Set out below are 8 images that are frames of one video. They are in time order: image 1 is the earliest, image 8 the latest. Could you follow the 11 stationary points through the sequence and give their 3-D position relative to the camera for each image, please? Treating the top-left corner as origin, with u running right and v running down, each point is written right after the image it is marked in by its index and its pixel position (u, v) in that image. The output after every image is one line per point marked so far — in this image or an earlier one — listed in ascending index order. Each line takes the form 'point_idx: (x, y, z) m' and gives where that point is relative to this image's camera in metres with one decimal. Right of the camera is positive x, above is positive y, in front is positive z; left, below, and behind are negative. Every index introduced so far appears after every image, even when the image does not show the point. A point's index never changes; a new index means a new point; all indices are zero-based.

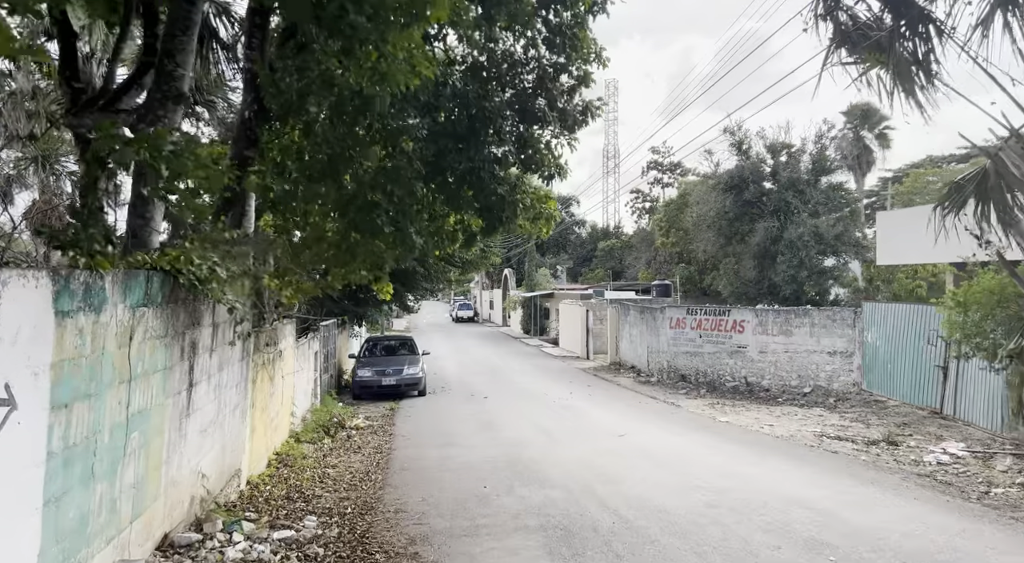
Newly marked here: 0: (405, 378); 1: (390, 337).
0: (-2.4, -2.2, +15.0) m
1: (-3.0, -1.4, +17.0) m
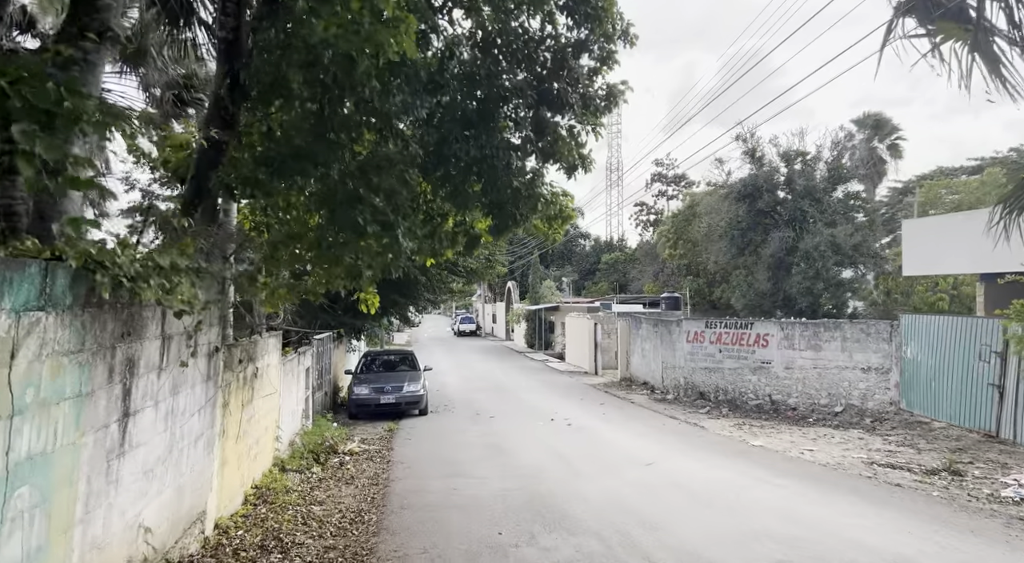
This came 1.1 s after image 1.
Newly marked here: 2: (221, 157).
0: (-2.2, -2.4, +13.9) m
1: (-2.9, -1.7, +15.9) m
2: (-2.6, +1.1, +6.1) m
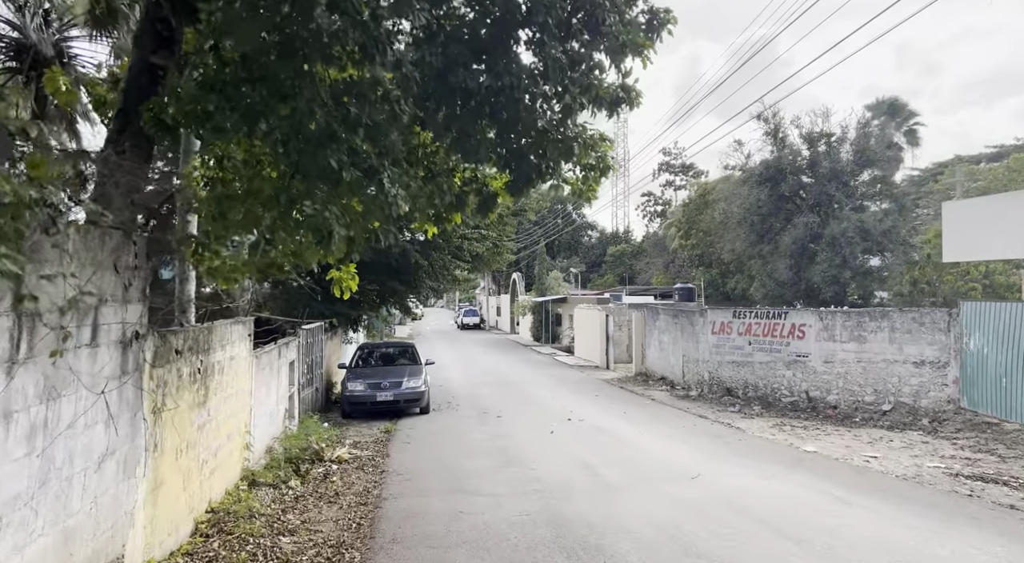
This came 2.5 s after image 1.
0: (-2.0, -2.1, +12.5) m
1: (-2.6, -1.3, +14.5) m
2: (-2.5, +1.3, +4.7) m
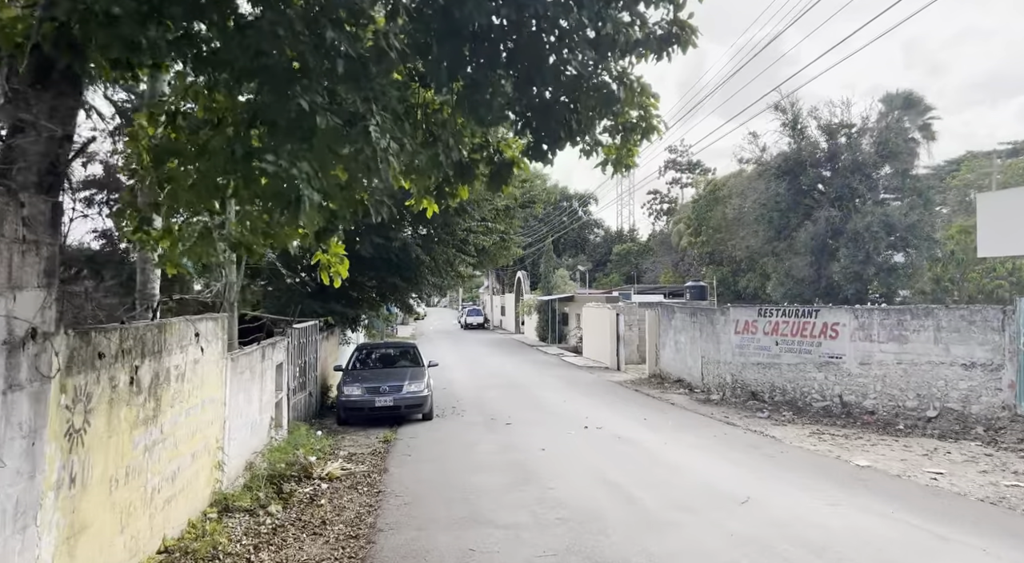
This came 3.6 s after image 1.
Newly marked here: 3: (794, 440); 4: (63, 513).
0: (-1.8, -2.0, +11.5) m
1: (-2.5, -1.3, +13.5) m
2: (-2.3, +1.4, +3.7) m
3: (+4.1, -2.3, +9.9) m
4: (-2.1, -1.1, +3.2) m
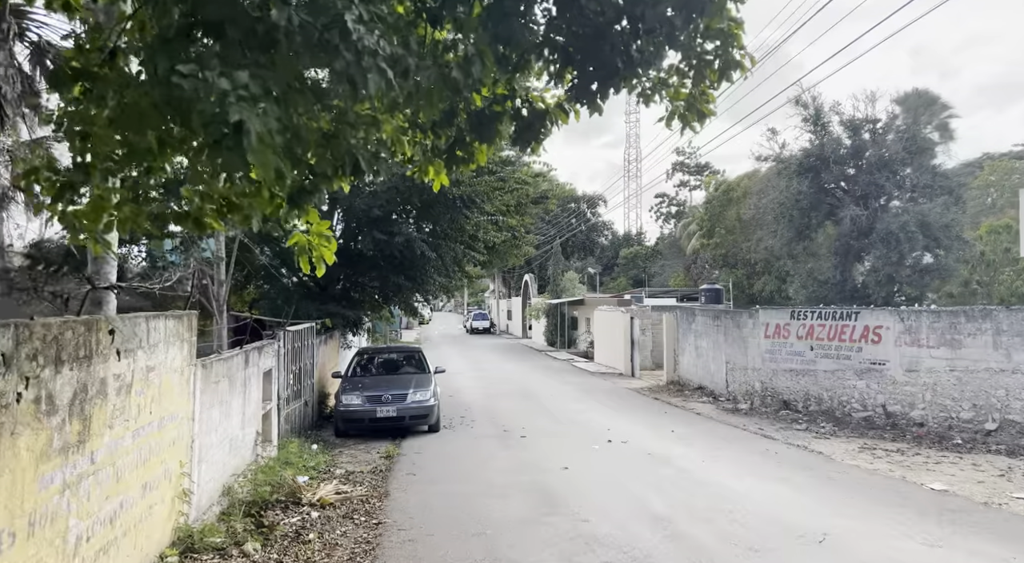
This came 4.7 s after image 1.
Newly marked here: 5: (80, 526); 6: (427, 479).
0: (-1.6, -2.0, +10.5) m
1: (-2.2, -1.2, +12.5) m
2: (-2.1, +1.5, +2.7) m
3: (+4.3, -2.3, +8.8) m
4: (-1.9, -1.0, +2.2) m
5: (-2.1, -1.2, +3.2) m
6: (-0.9, -2.1, +7.4) m
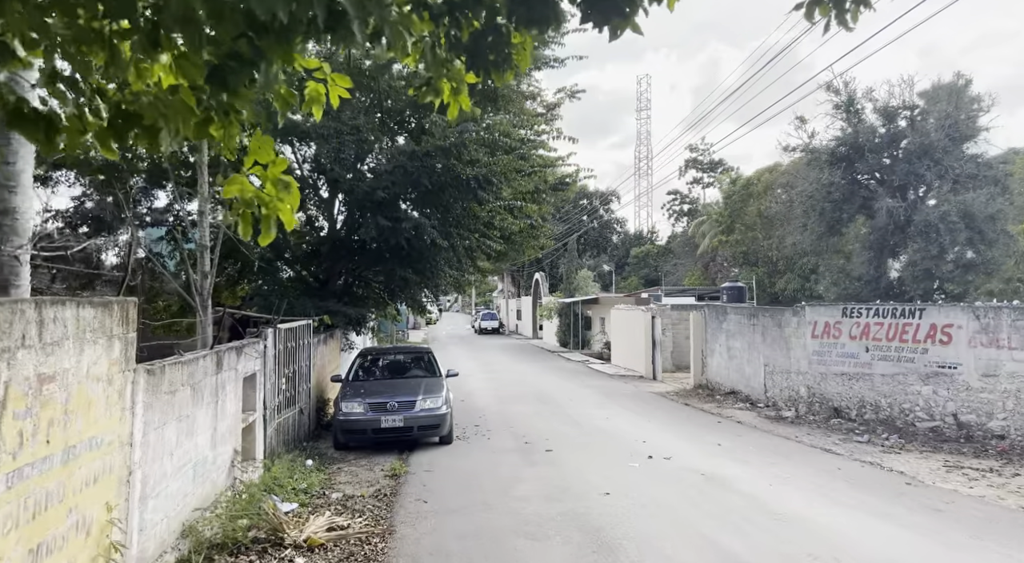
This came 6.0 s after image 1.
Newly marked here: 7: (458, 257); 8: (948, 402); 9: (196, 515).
0: (-1.3, -1.8, +9.2) m
1: (-1.9, -1.1, +11.2) m
2: (-1.9, +1.6, +1.4) m
3: (+4.6, -2.2, +7.5) m
4: (-1.7, -0.9, +0.9) m
5: (-1.8, -1.0, +1.9) m
6: (-0.6, -2.0, +6.1) m
7: (-1.0, +0.5, +12.7) m
8: (+6.7, -1.8, +10.4) m
9: (-2.3, -1.7, +4.9) m
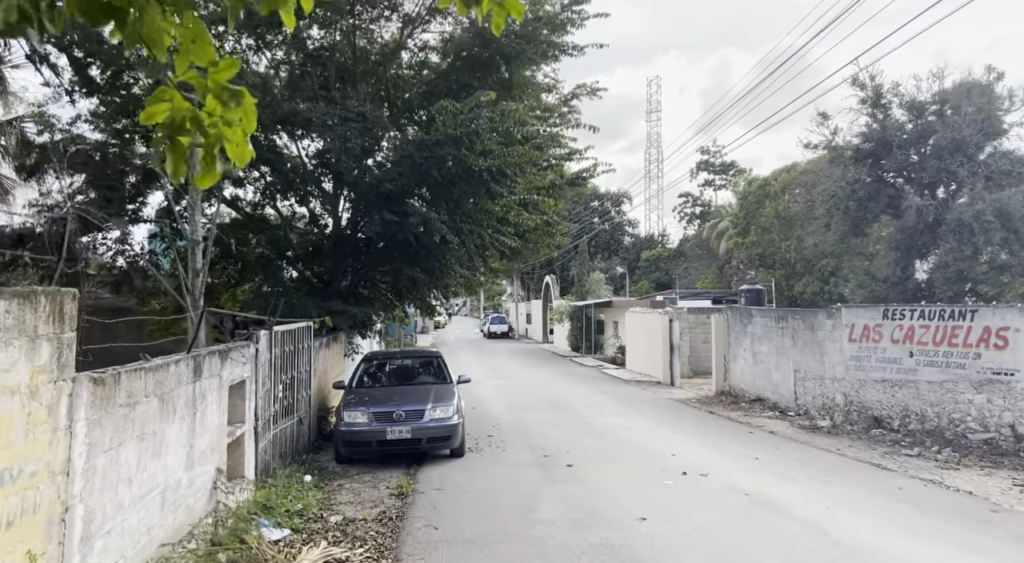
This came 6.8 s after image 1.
0: (-1.1, -1.8, +8.4) m
1: (-1.6, -1.1, +10.4) m
2: (-1.8, +1.7, +0.6) m
3: (+4.8, -2.1, +6.6) m
4: (-1.6, -0.8, +0.1) m
5: (-1.7, -1.0, +1.2) m
6: (-0.5, -2.0, +5.3) m
7: (-0.7, +0.5, +11.9) m
8: (+6.9, -1.8, +9.5) m
9: (-2.1, -1.6, +4.1) m
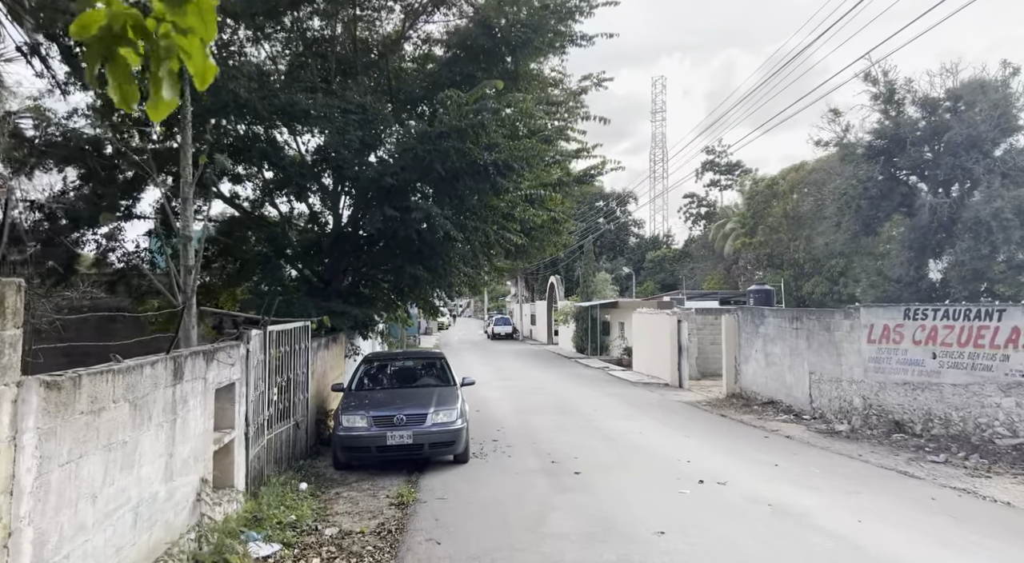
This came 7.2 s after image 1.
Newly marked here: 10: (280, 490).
0: (-1.0, -1.8, +8.0) m
1: (-1.5, -1.1, +10.0) m
2: (-1.7, +1.8, +0.2) m
3: (+4.9, -2.1, +6.2) m
4: (-1.5, -0.7, -0.3) m
5: (-1.6, -0.9, +0.8) m
6: (-0.4, -1.9, +4.9) m
7: (-0.6, +0.5, +11.5) m
8: (+7.0, -1.8, +9.0) m
9: (-2.0, -1.6, +3.7) m
10: (-2.2, -1.9, +6.4) m
